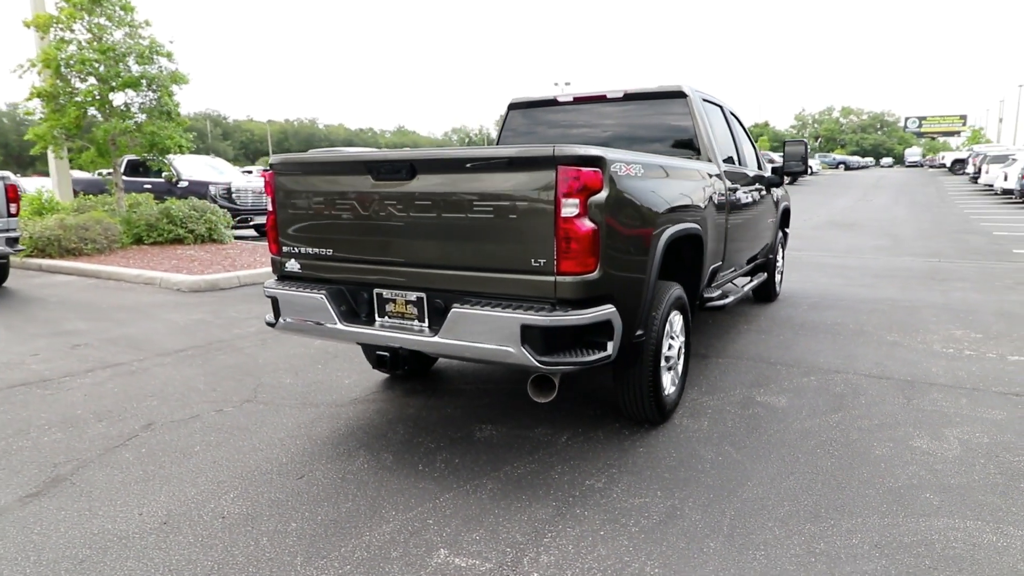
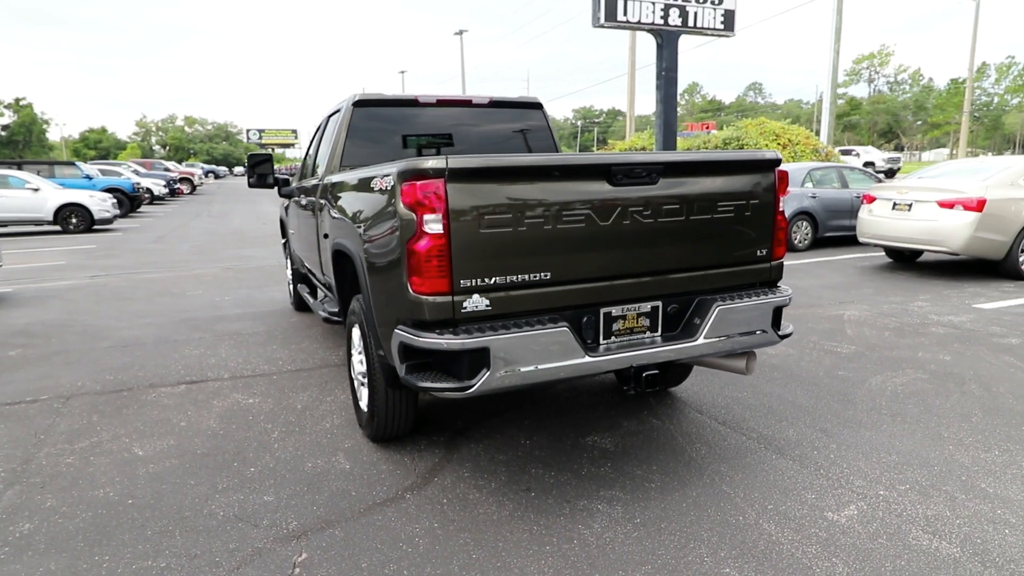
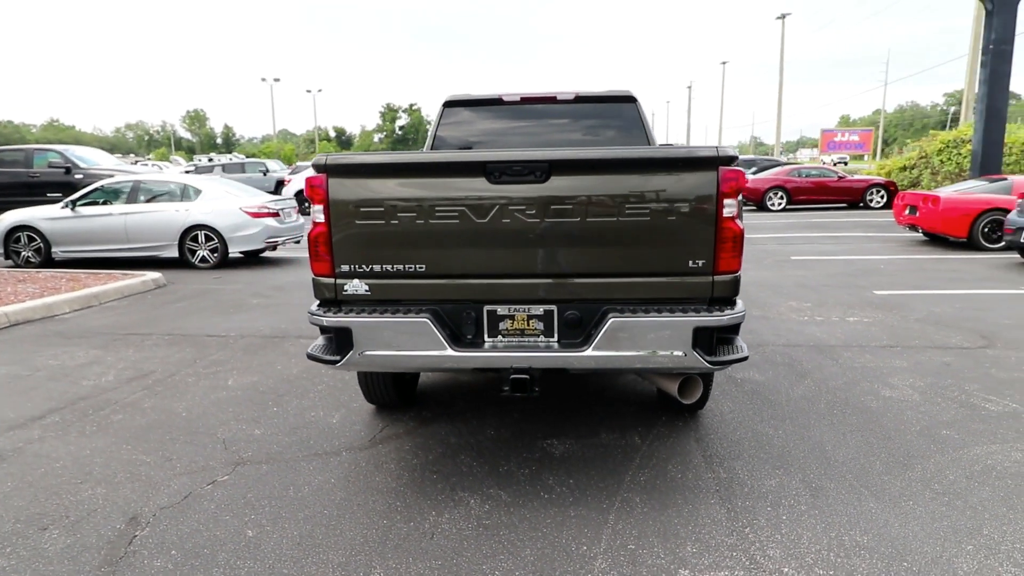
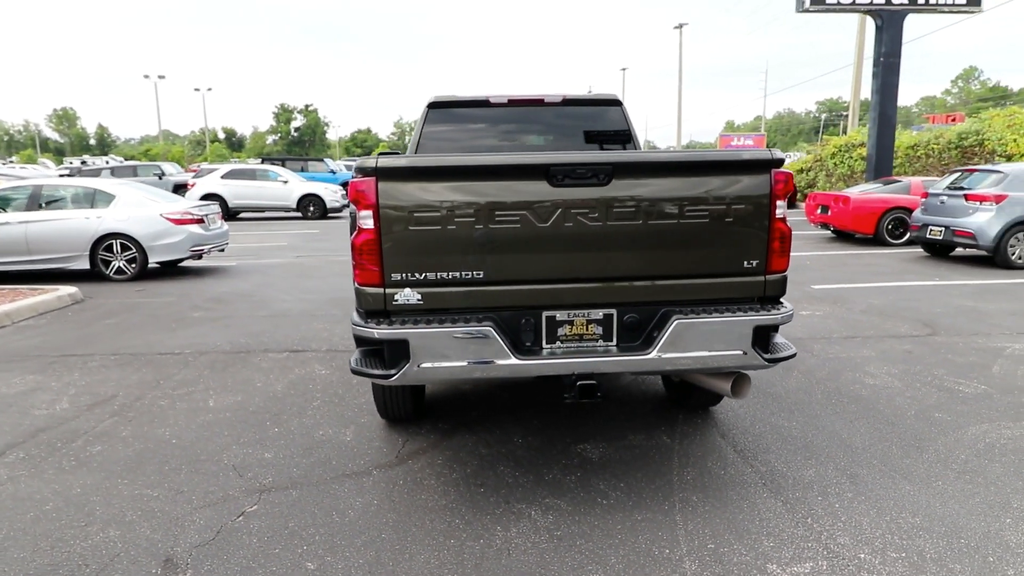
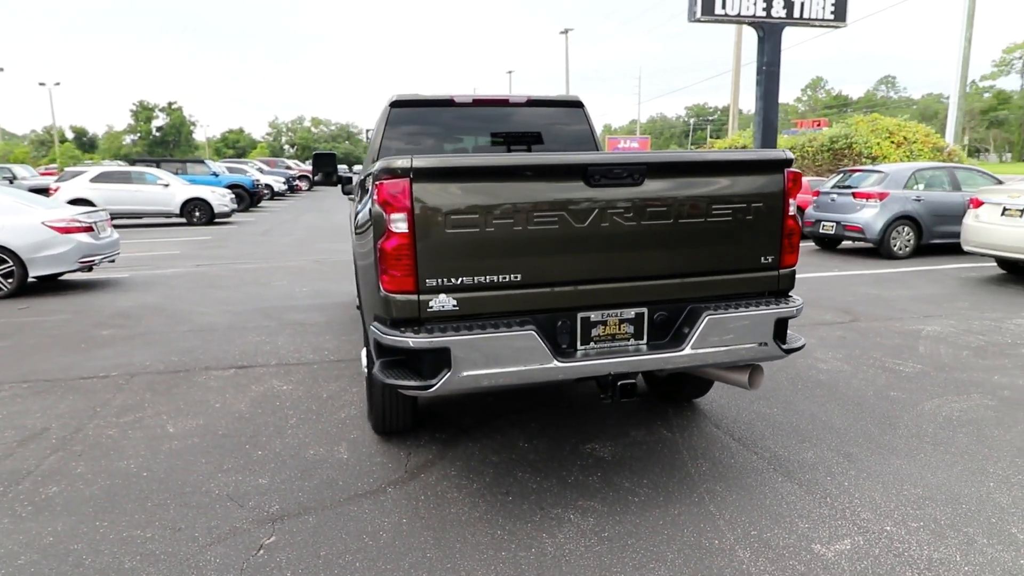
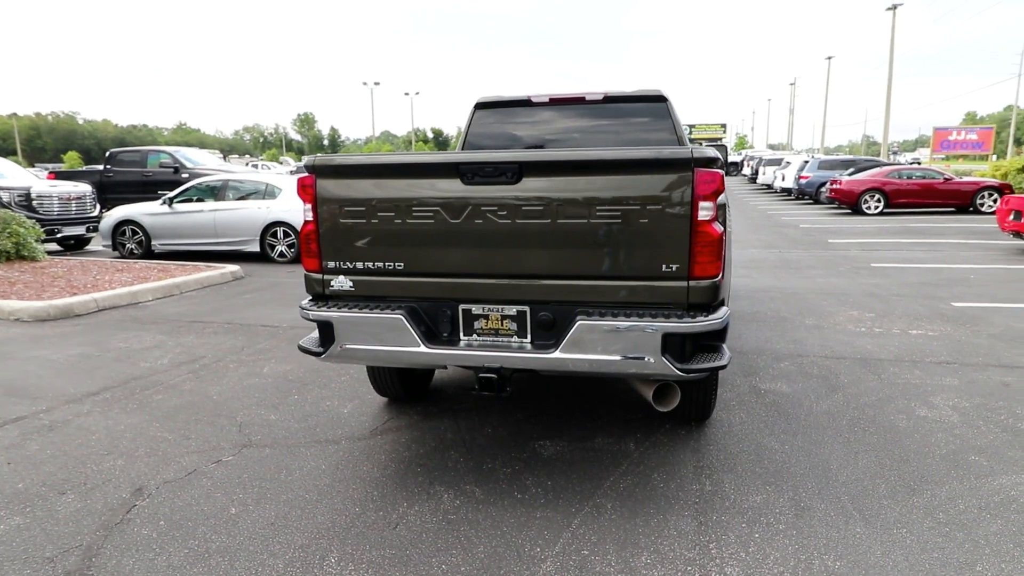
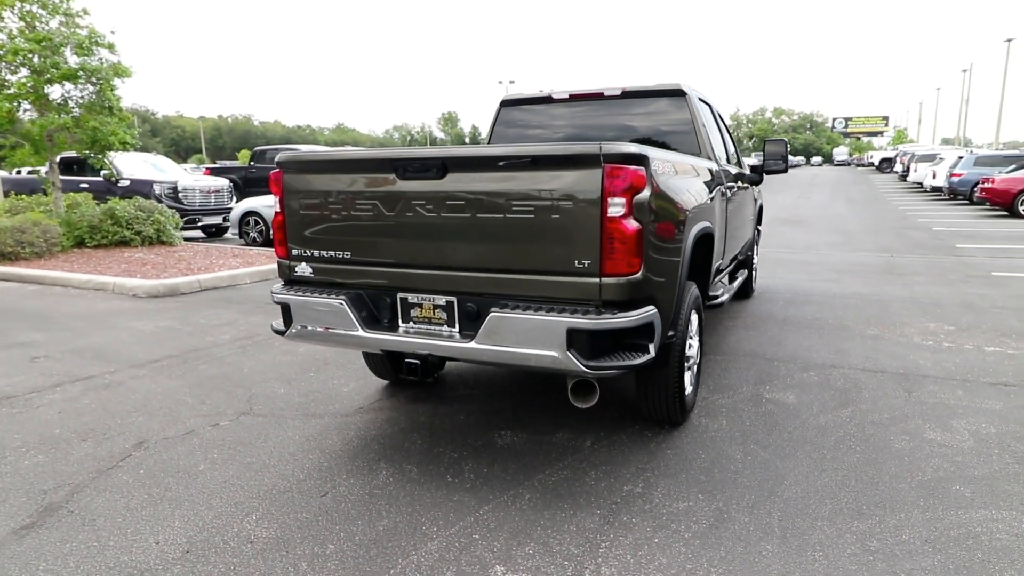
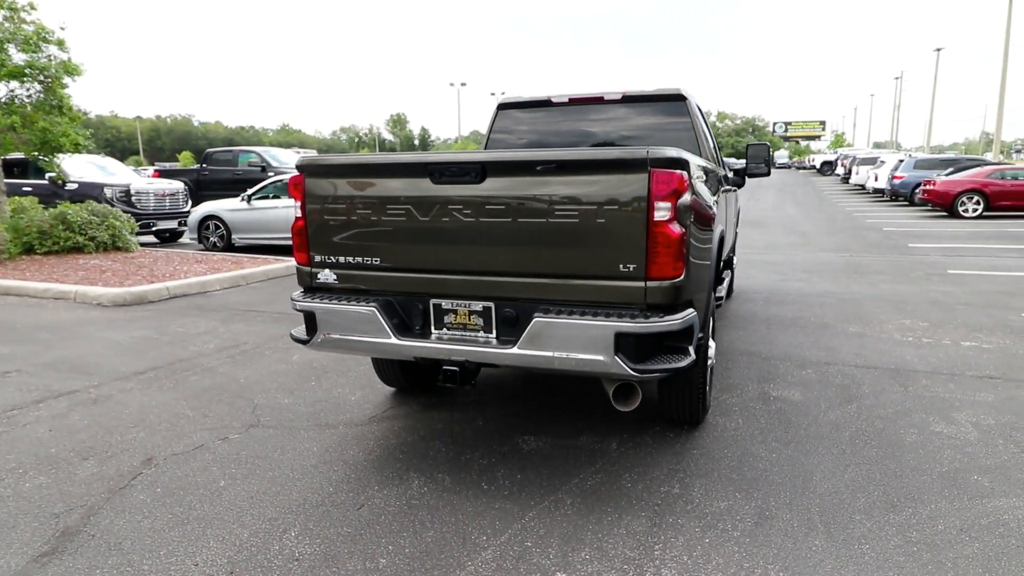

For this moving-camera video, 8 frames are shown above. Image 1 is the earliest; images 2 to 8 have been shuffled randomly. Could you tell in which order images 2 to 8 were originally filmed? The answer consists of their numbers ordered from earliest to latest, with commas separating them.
7, 8, 6, 3, 4, 5, 2
